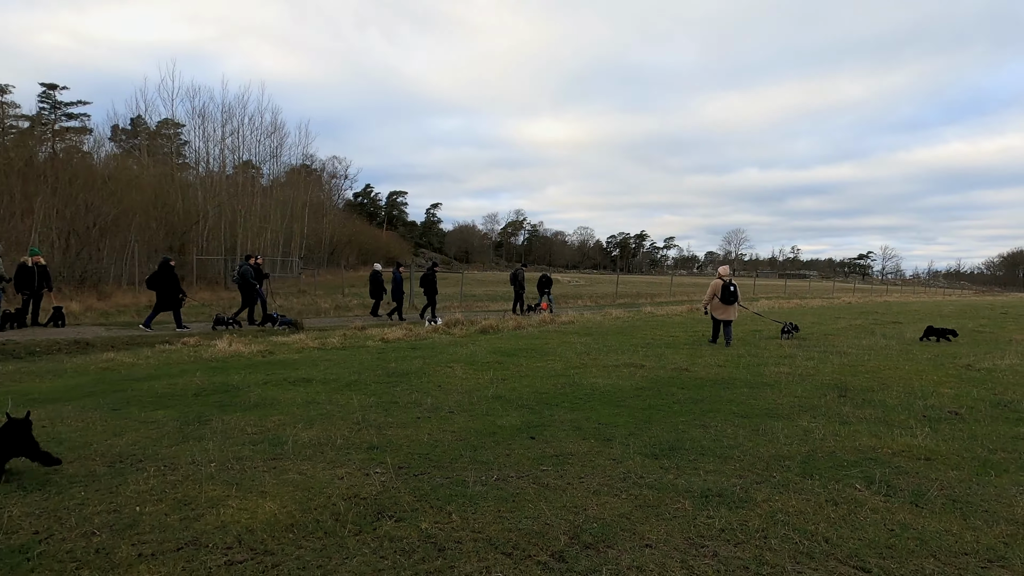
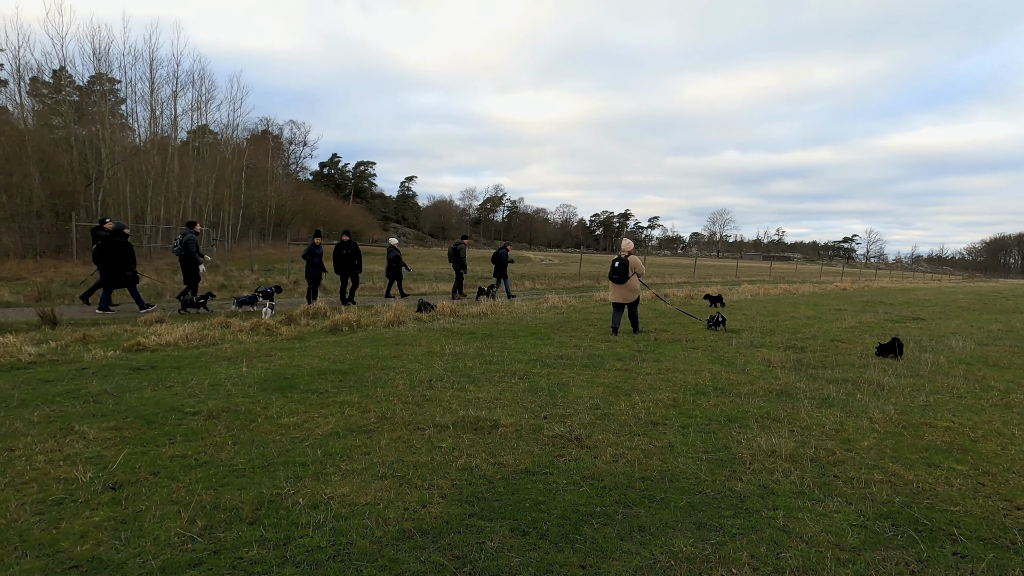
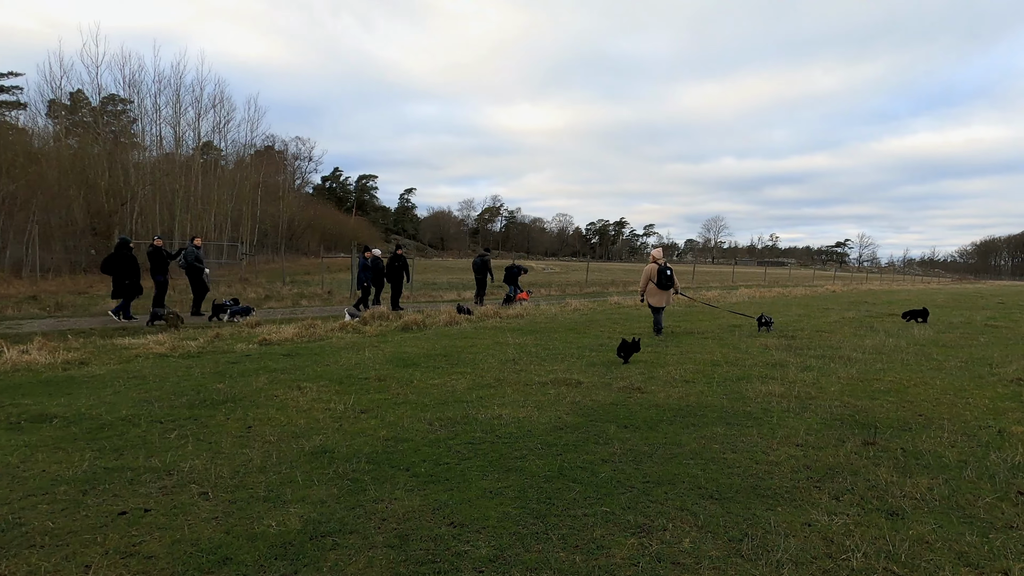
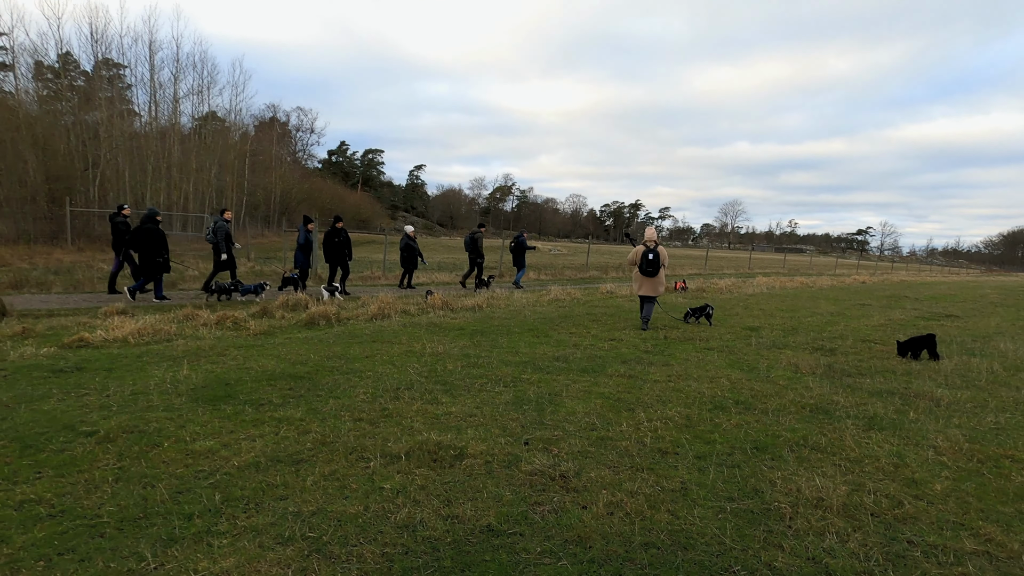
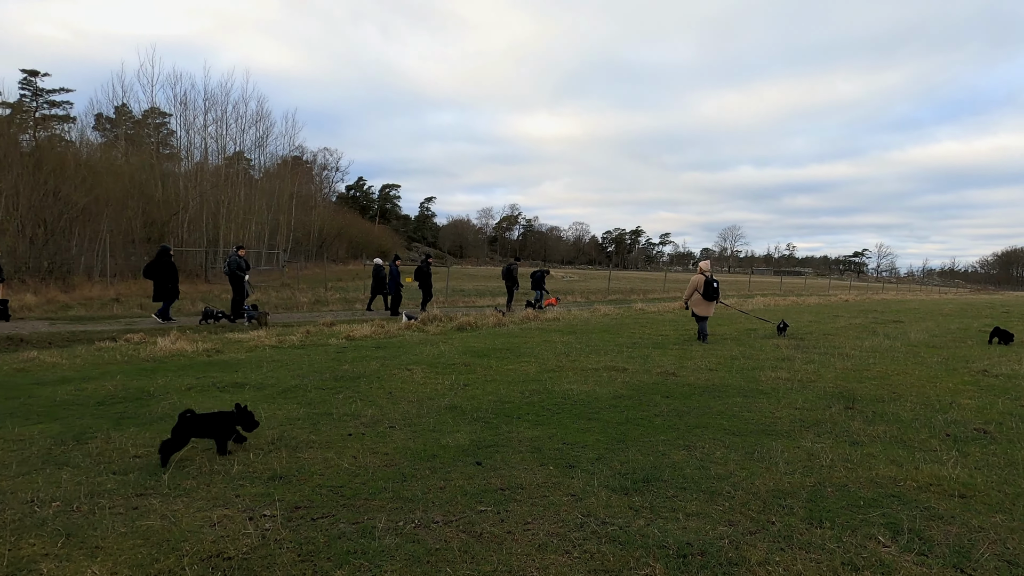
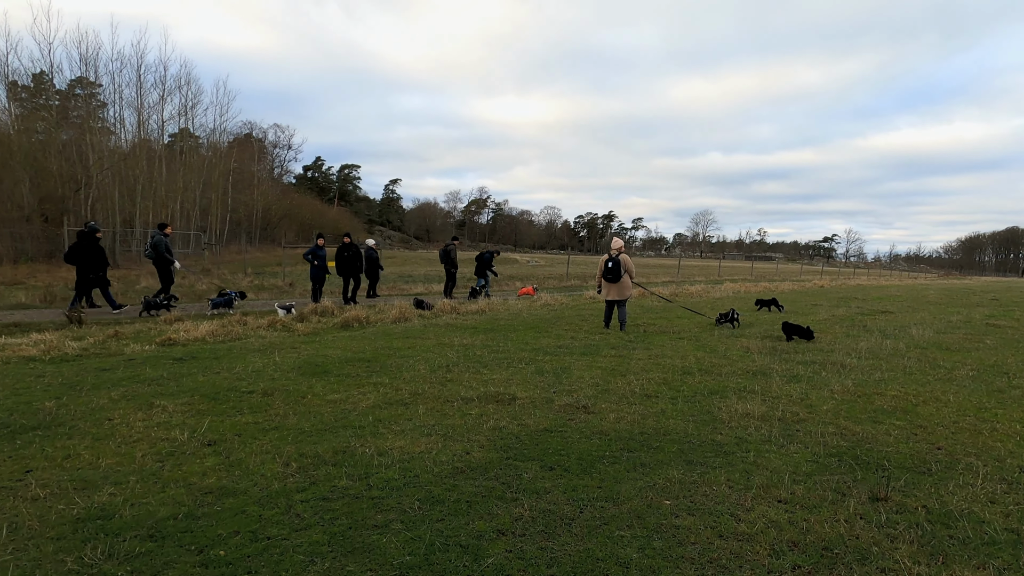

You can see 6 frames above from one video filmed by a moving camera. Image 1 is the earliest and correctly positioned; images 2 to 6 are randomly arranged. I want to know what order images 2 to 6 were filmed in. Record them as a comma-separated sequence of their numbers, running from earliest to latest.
5, 3, 6, 2, 4
